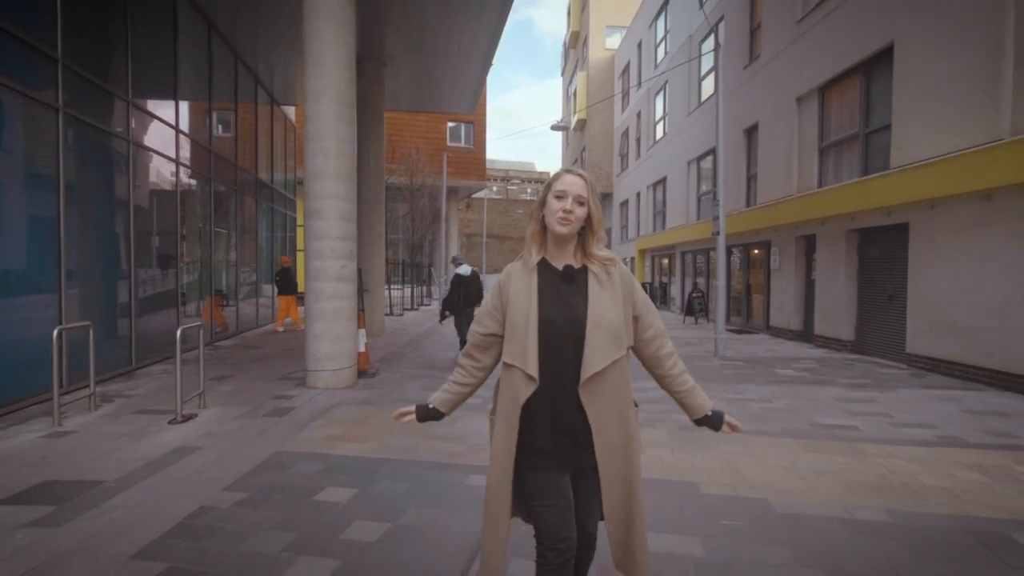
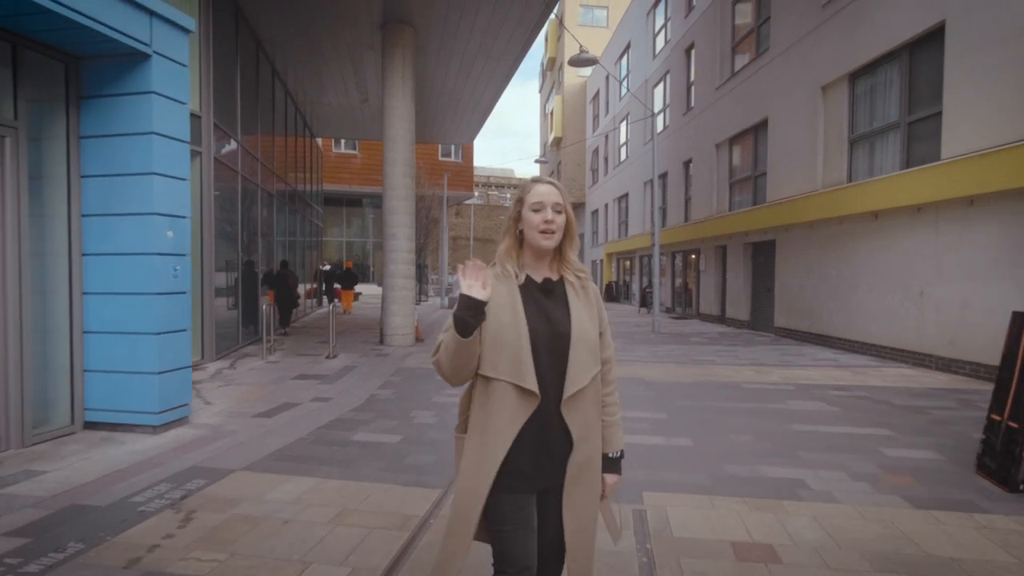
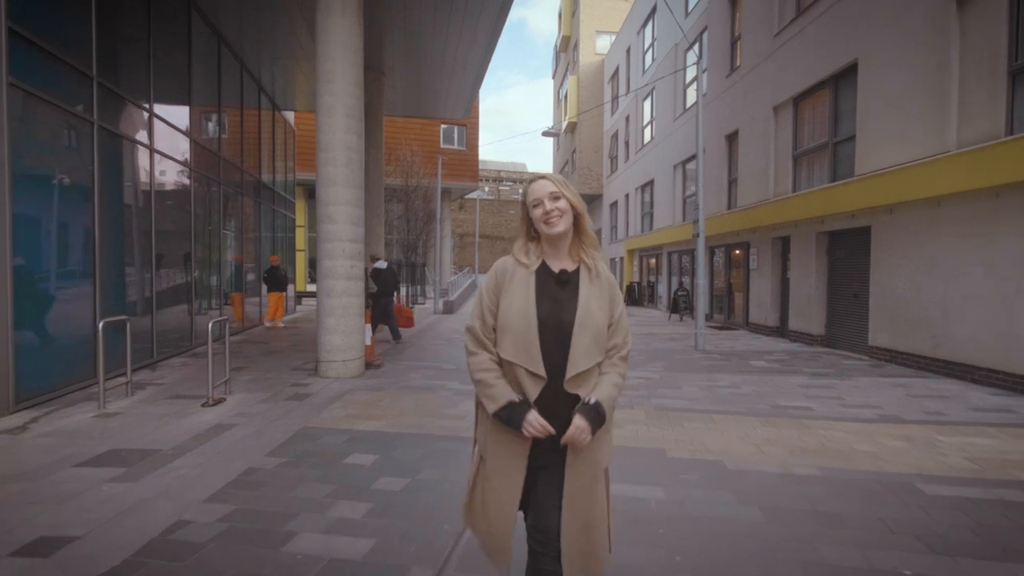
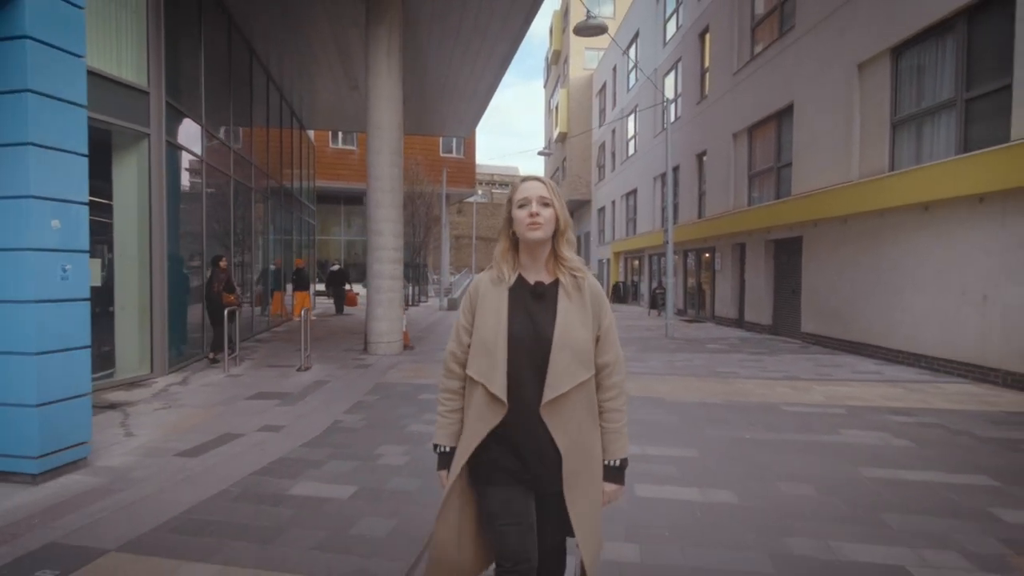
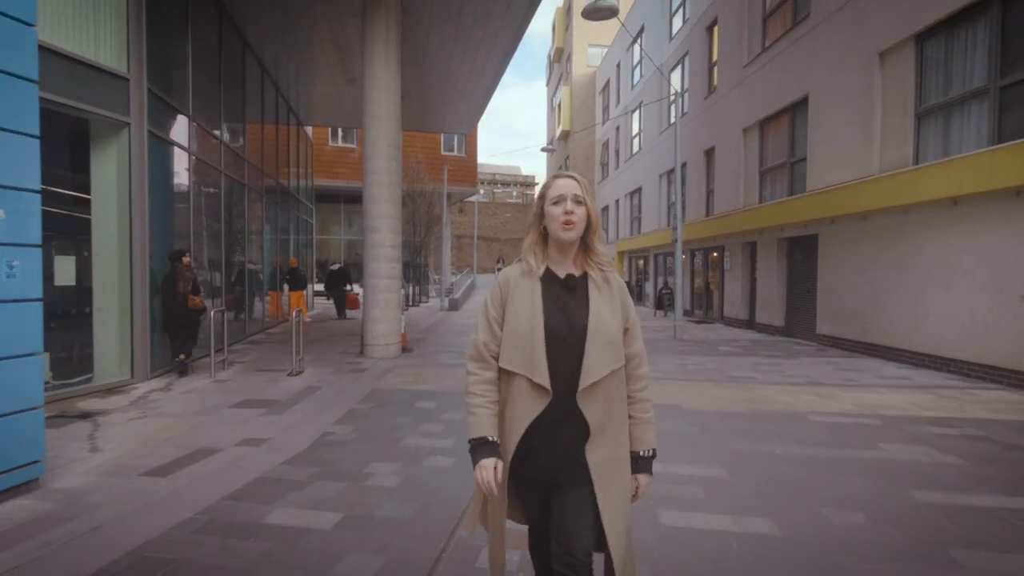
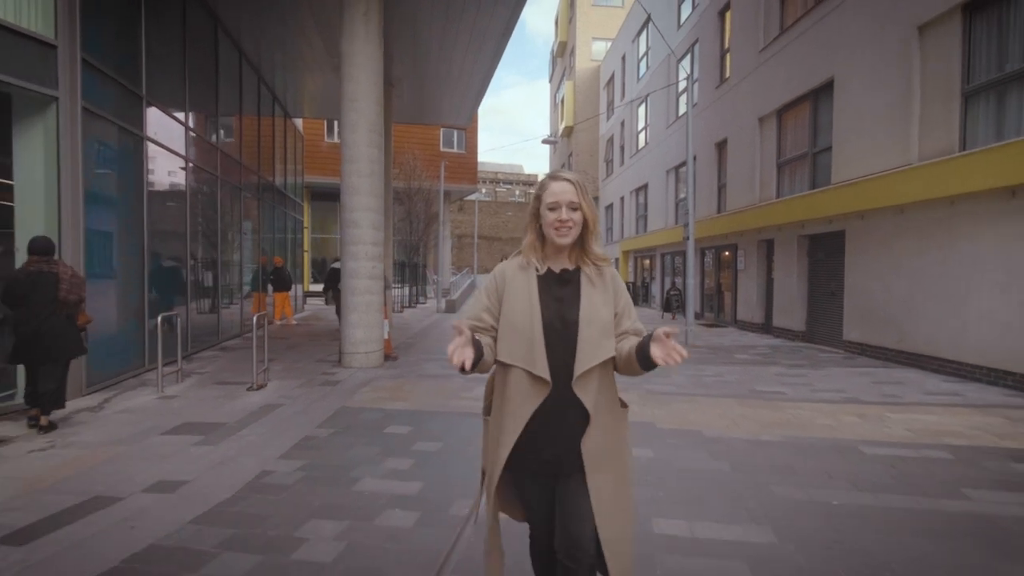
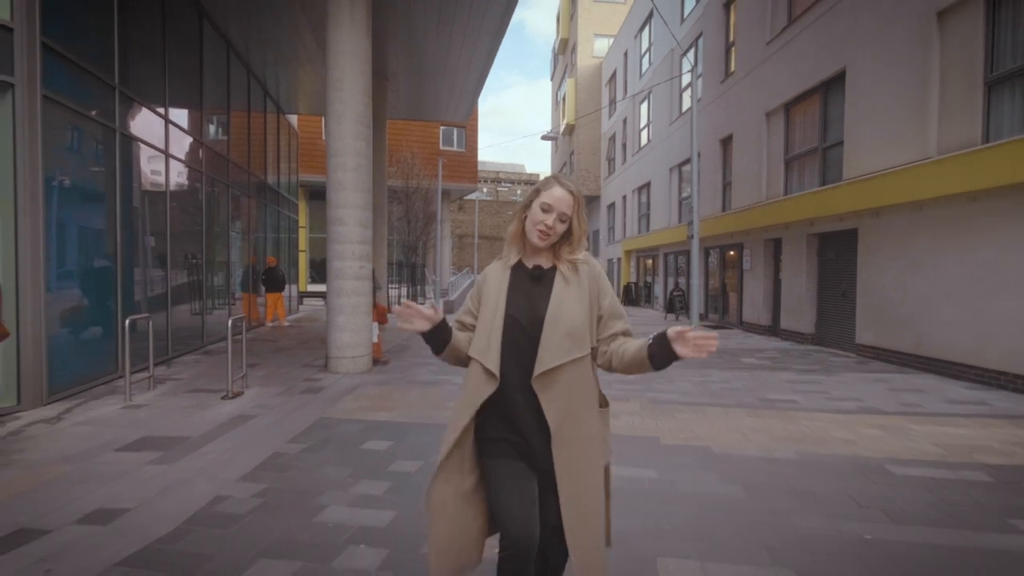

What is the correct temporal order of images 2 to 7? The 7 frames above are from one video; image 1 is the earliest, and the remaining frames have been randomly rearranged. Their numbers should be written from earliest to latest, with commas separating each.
3, 7, 6, 5, 4, 2
